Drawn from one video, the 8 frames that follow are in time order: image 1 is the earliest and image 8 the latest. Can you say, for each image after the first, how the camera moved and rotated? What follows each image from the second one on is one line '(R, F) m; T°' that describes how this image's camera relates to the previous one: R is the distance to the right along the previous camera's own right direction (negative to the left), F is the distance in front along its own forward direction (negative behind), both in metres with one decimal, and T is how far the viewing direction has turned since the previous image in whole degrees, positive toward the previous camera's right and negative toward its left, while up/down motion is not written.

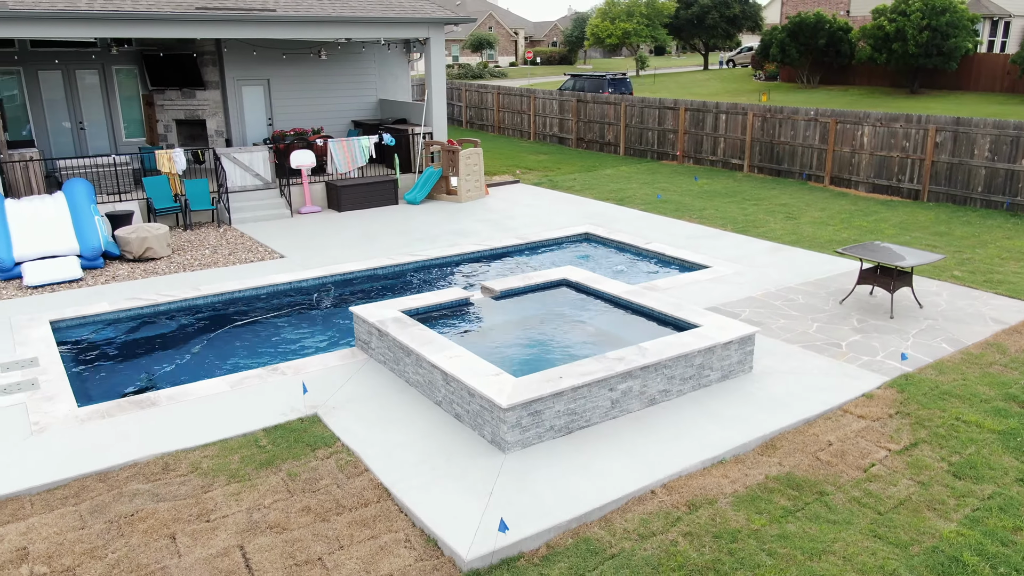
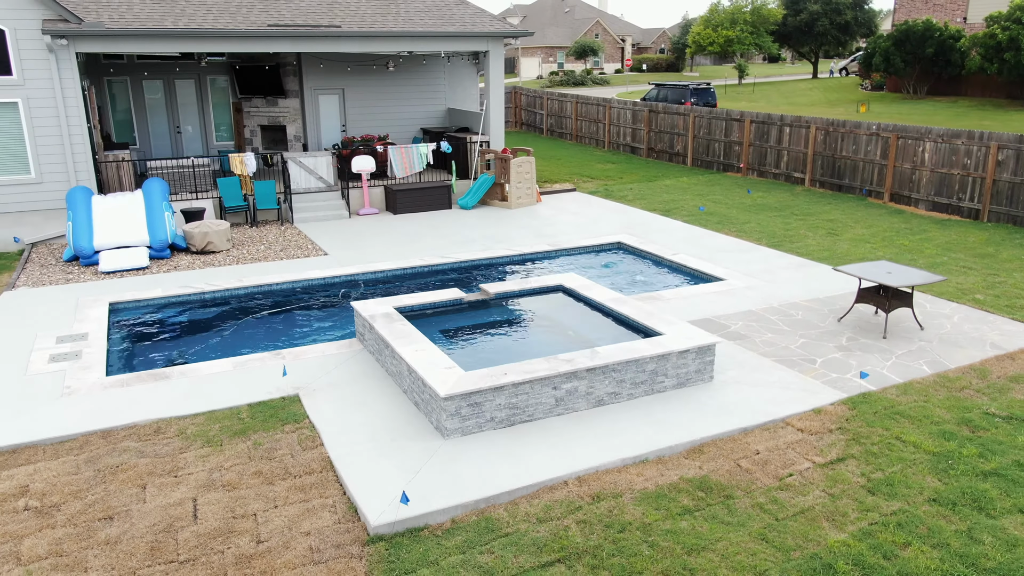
(+1.4, -0.5) m; -8°
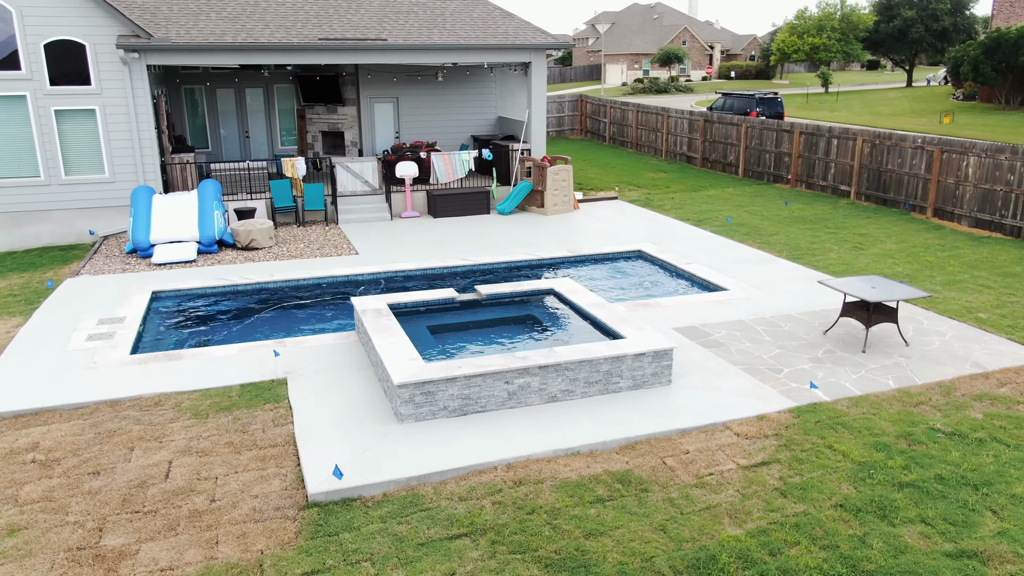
(+1.2, -0.5) m; -7°
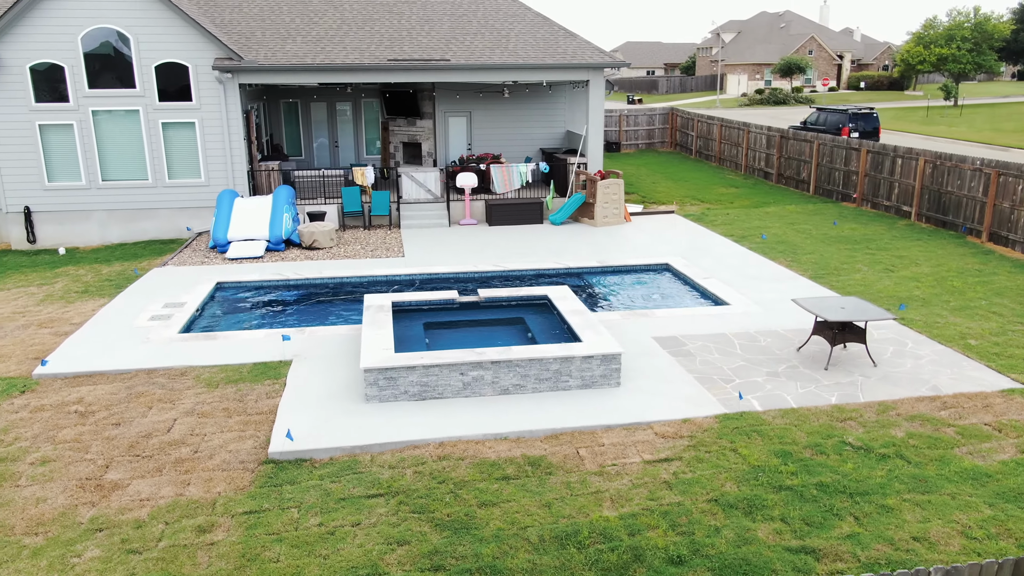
(+1.8, -0.8) m; -9°
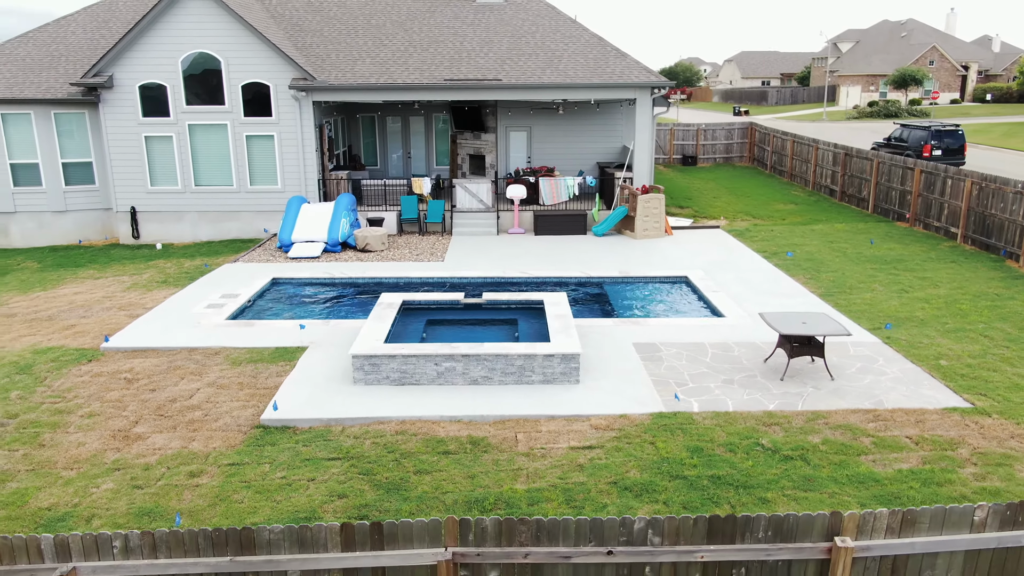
(+1.7, -1.0) m; -8°
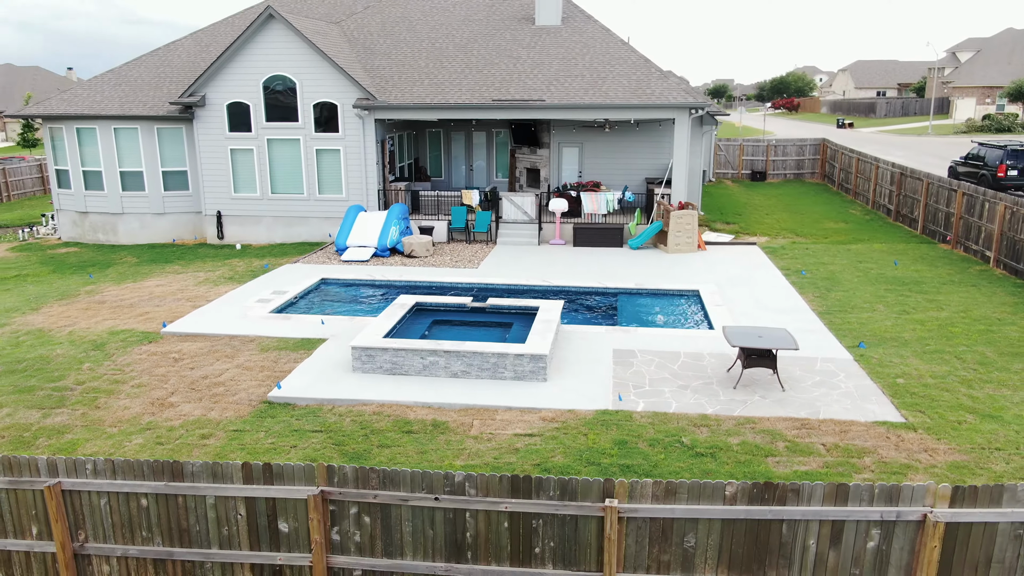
(+1.8, -1.1) m; -8°
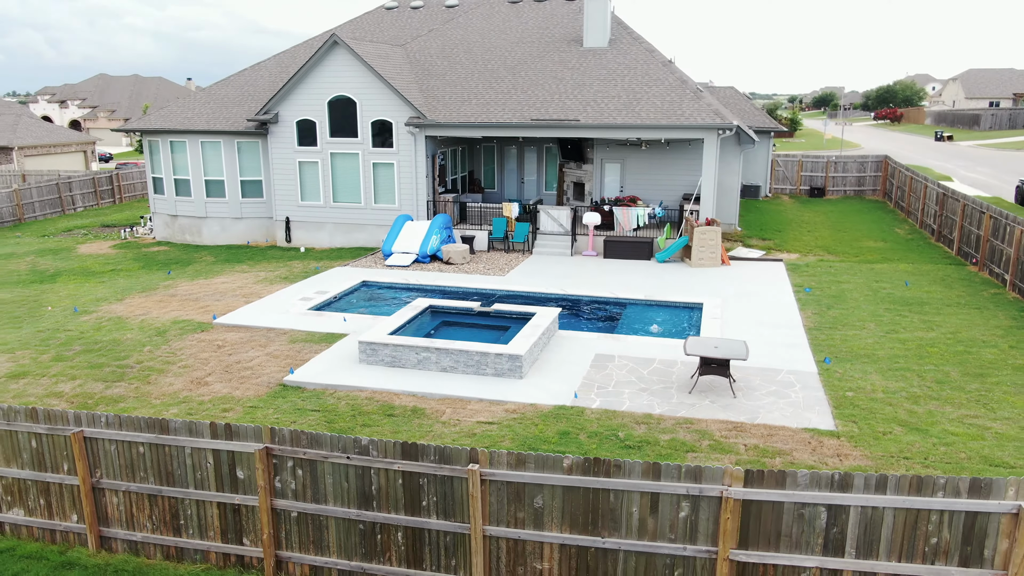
(+1.8, -1.3) m; -7°
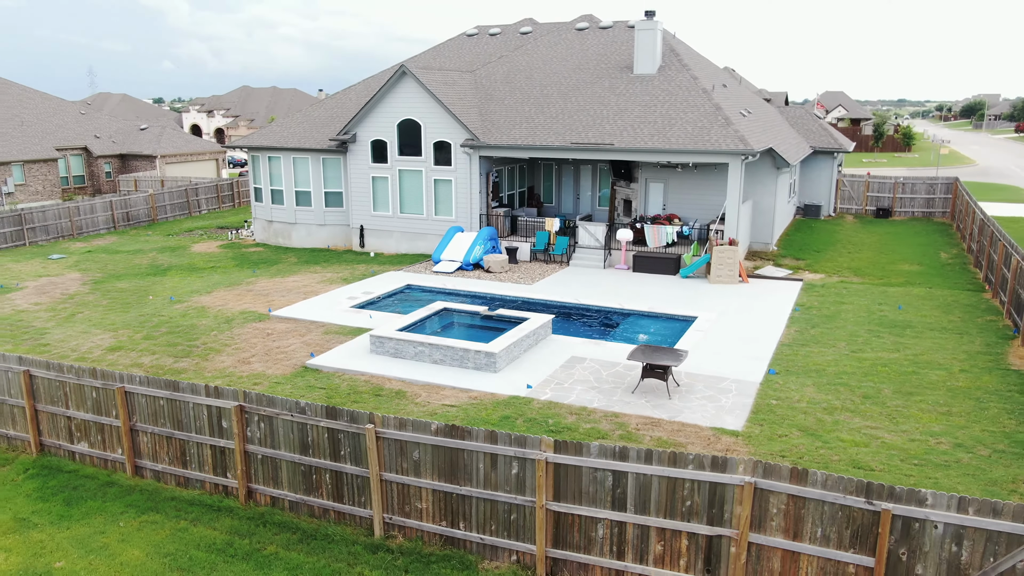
(+2.7, -2.0) m; -9°
